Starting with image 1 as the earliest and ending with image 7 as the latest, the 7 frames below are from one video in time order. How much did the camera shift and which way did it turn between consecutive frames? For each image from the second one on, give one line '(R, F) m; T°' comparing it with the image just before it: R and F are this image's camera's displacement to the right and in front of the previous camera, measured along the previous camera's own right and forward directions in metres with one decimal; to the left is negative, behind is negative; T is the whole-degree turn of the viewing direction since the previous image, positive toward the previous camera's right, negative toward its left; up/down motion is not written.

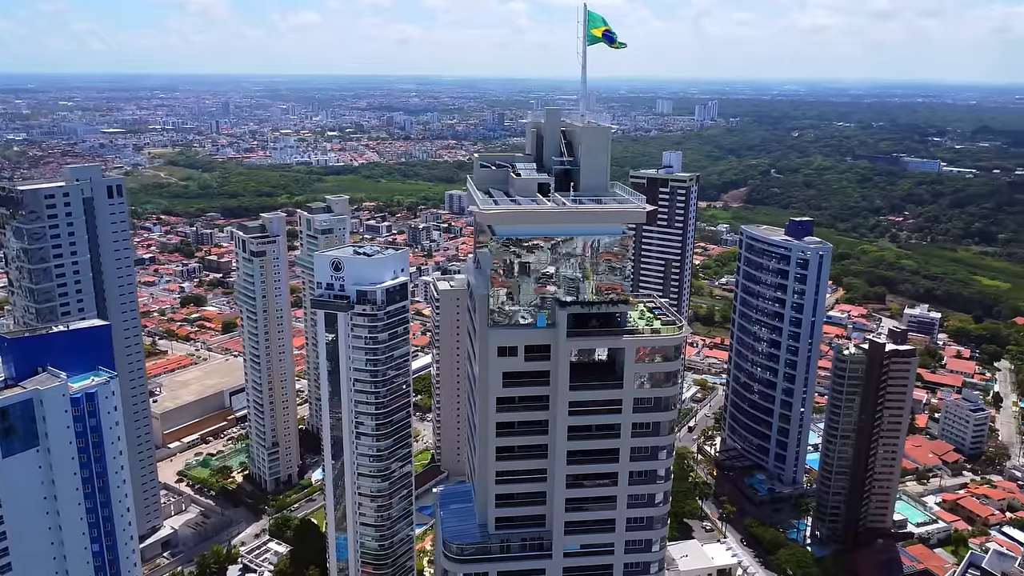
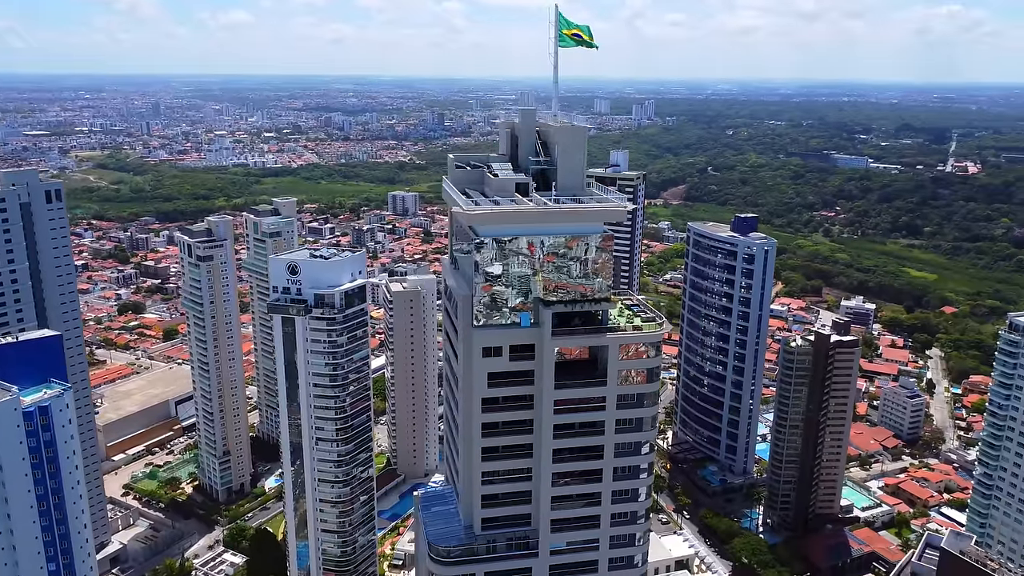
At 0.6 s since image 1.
(-0.9, 0.0) m; +4°
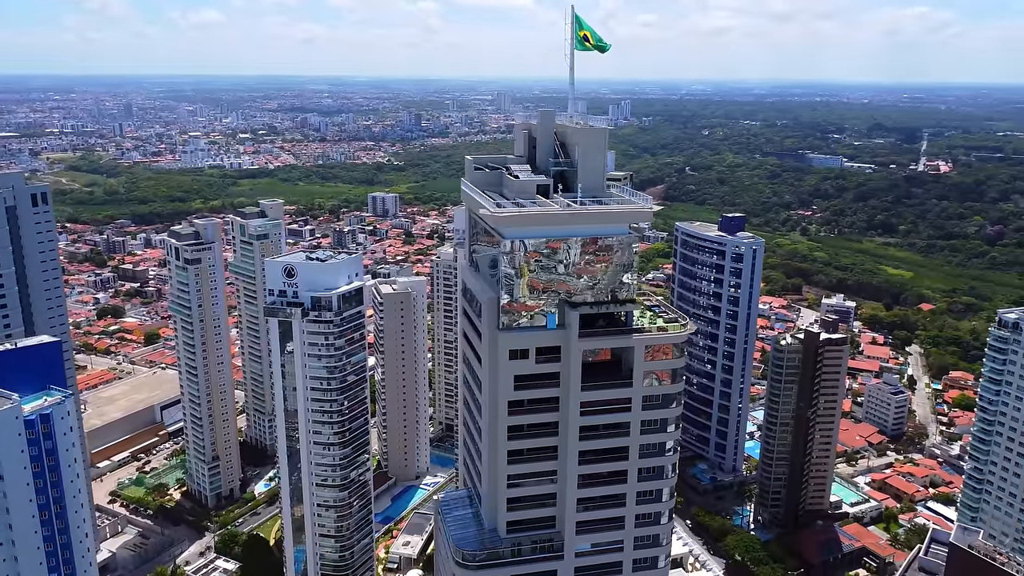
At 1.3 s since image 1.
(-1.1, +0.1) m; +2°
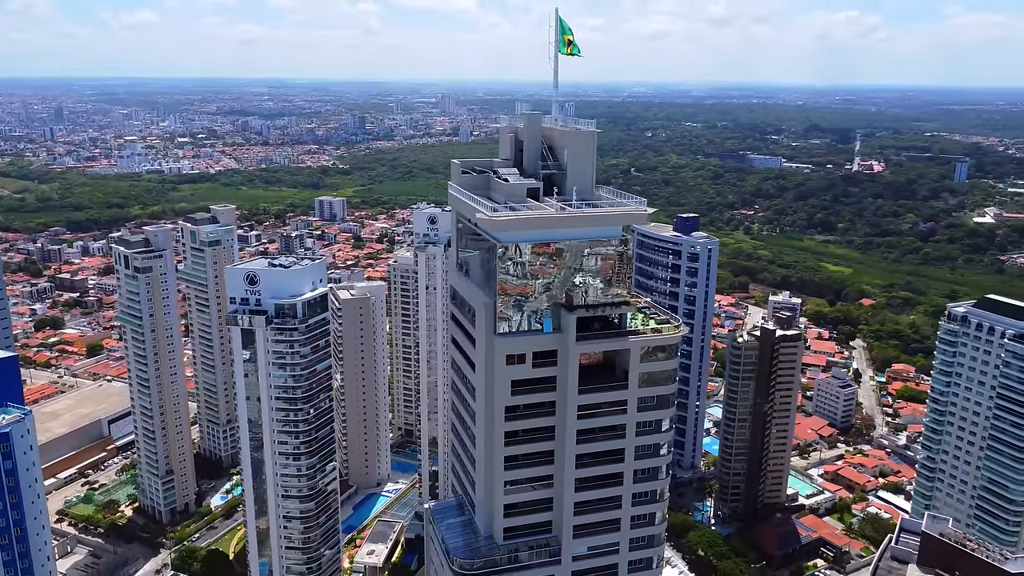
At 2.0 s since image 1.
(-1.1, +0.2) m; +4°
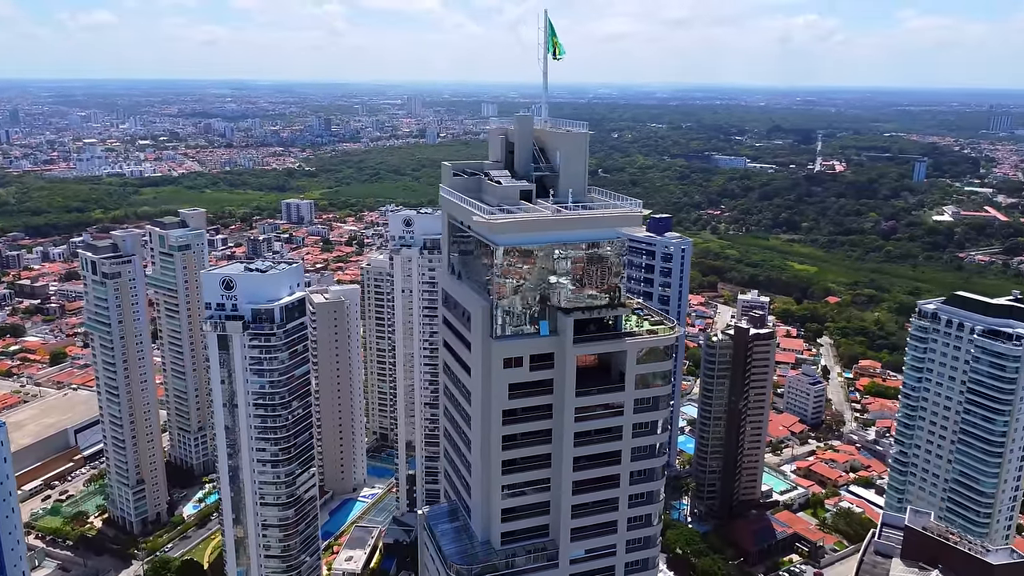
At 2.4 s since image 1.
(-0.6, +0.1) m; +2°
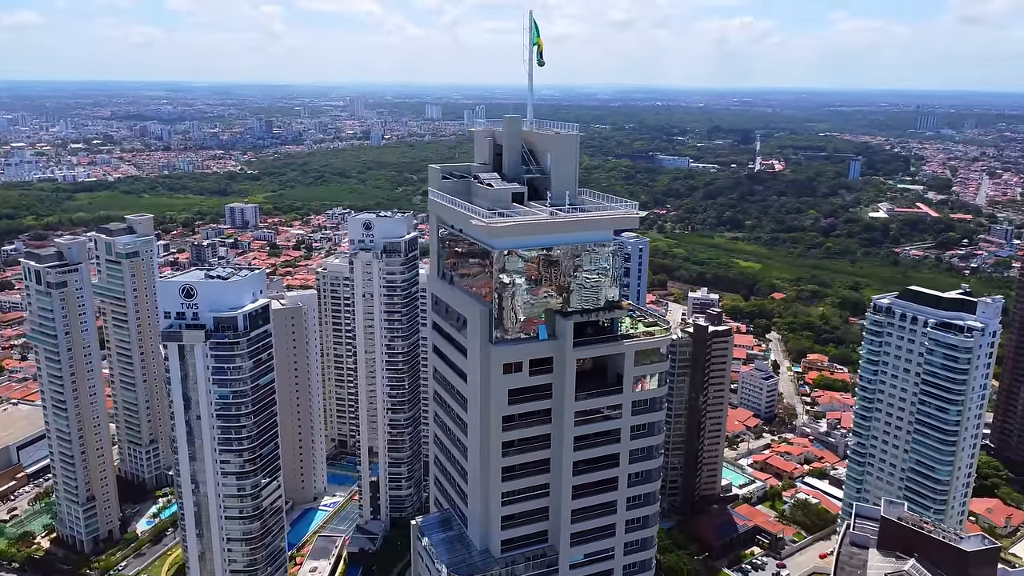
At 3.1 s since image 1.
(-1.1, +0.3) m; +4°
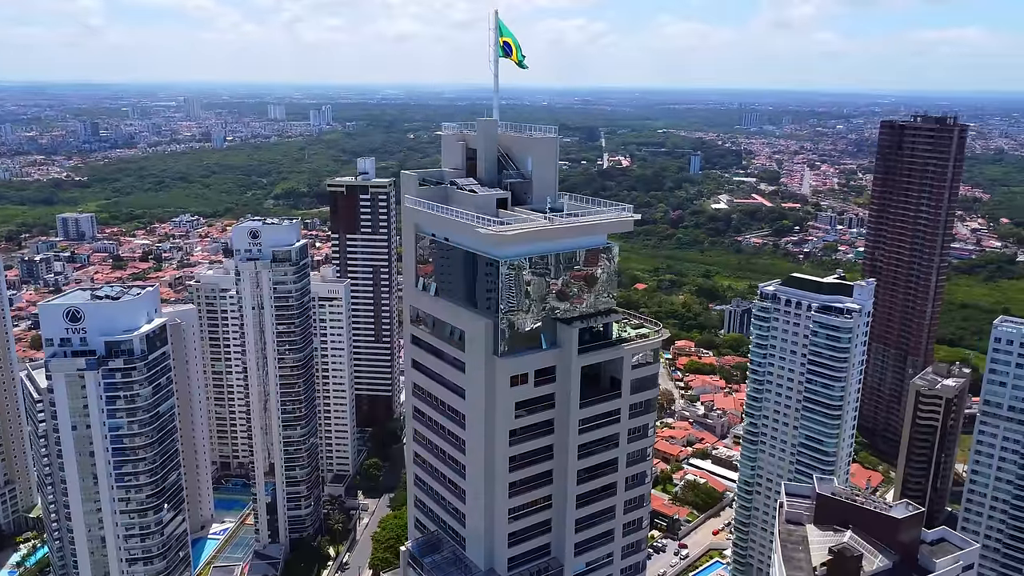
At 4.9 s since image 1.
(-3.1, +0.9) m; +10°
